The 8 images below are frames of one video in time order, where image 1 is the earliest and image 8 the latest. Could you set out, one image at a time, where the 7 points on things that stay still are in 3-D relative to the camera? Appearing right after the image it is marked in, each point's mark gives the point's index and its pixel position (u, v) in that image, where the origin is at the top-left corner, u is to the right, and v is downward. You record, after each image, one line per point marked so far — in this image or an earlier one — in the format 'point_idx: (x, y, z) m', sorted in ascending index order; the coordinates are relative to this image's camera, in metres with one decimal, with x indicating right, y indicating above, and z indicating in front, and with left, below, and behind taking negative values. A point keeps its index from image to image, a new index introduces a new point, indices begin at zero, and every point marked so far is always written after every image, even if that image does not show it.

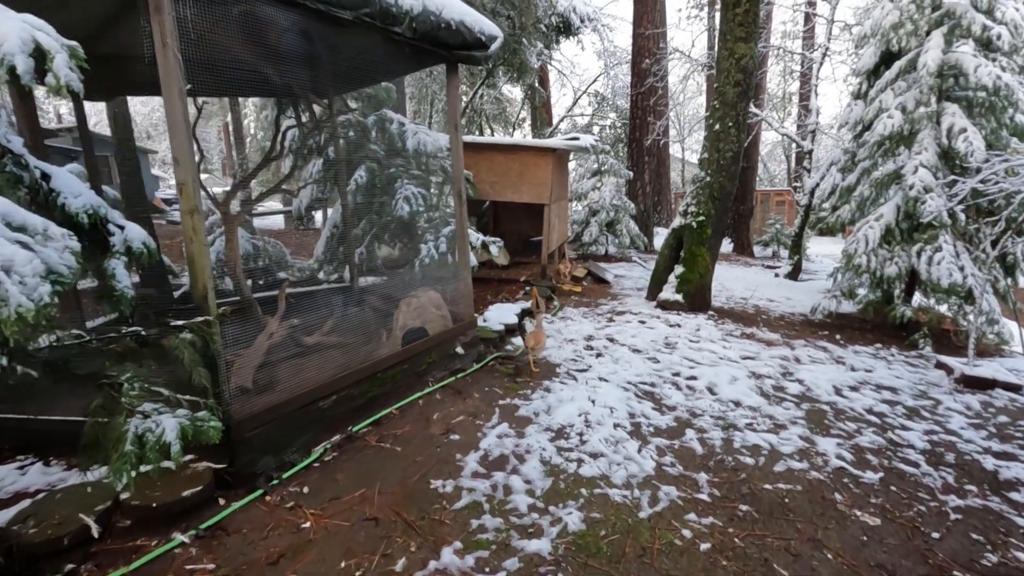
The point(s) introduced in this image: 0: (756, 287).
0: (+3.8, 0.0, +8.3) m
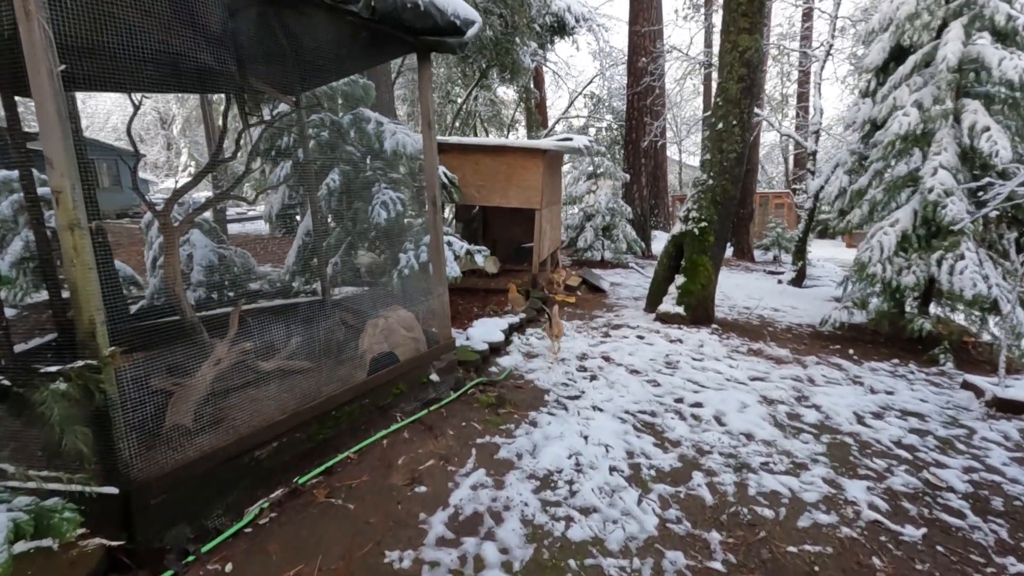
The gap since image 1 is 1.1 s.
0: (+3.7, -0.1, +7.9) m
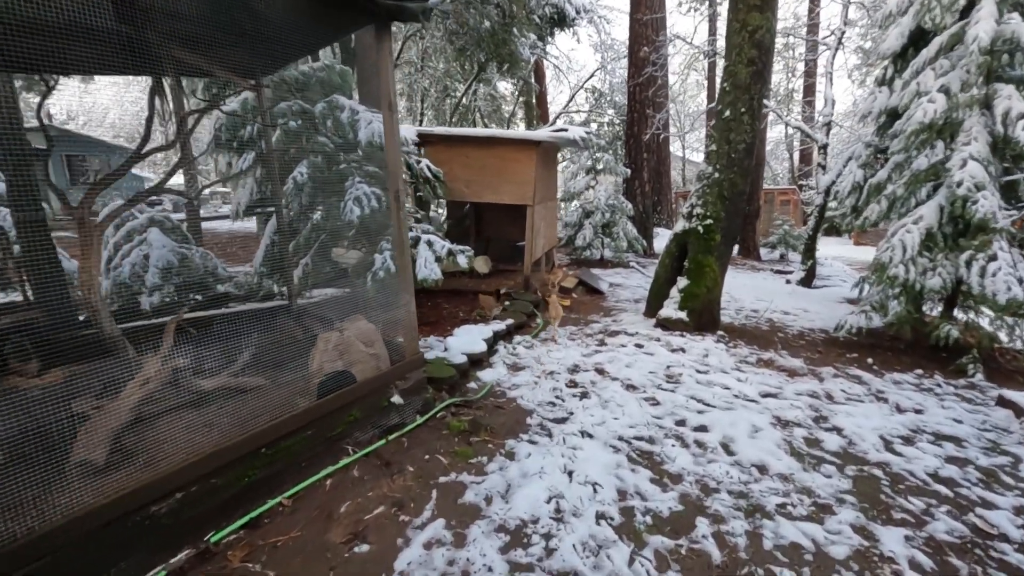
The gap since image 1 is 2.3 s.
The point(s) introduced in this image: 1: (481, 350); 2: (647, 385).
0: (+3.6, -0.1, +7.5) m
1: (-0.2, -0.4, +3.8) m
2: (+0.9, -0.7, +3.7) m
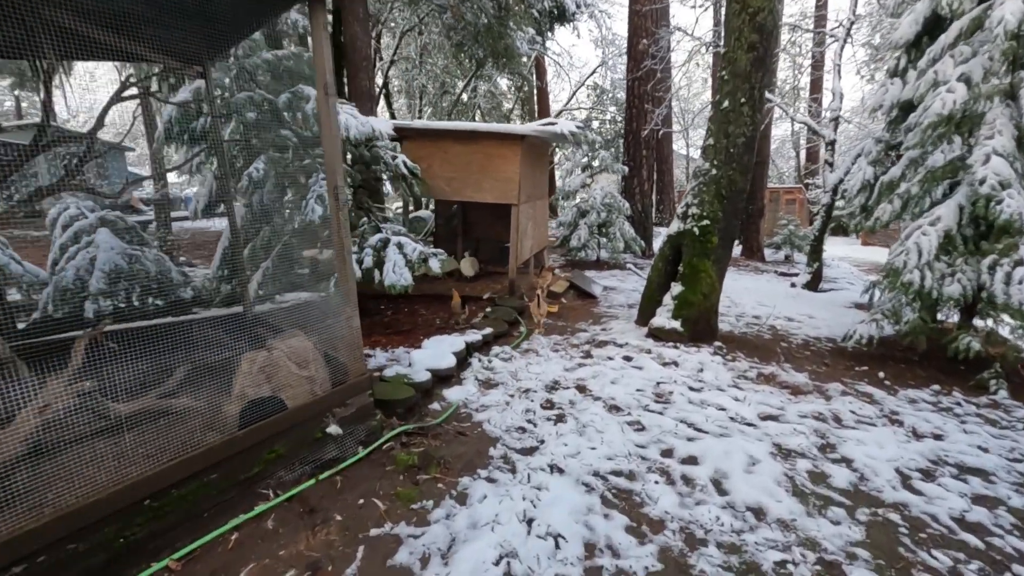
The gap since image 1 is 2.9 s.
0: (+3.4, -0.2, +7.1) m
1: (-0.4, -0.5, +3.5) m
2: (+0.7, -0.7, +3.3) m
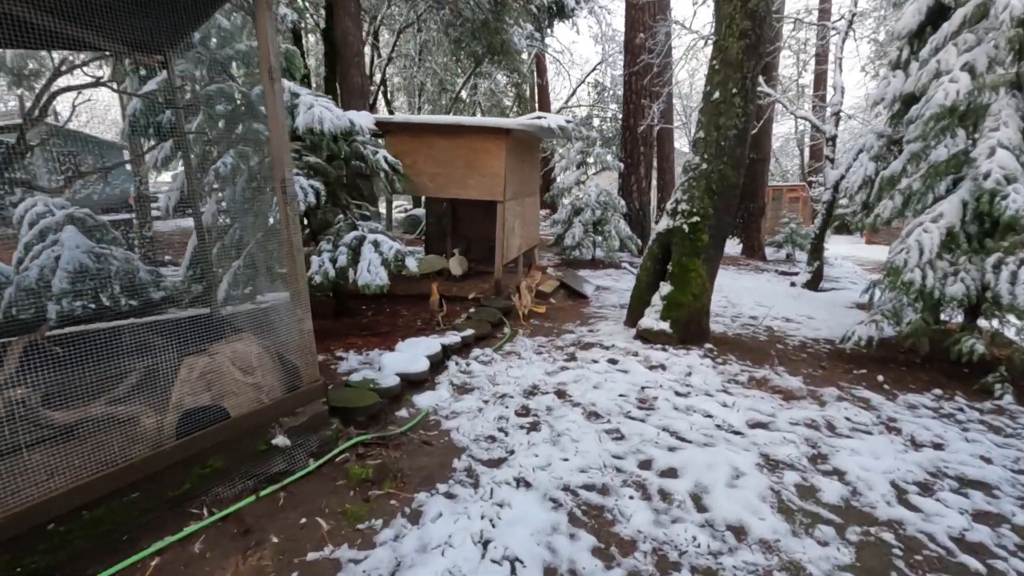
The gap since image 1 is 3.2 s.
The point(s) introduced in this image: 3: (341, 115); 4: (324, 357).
0: (+3.3, -0.2, +6.8) m
1: (-0.6, -0.5, +3.3) m
2: (+0.6, -0.7, +3.2) m
3: (-1.4, +1.4, +4.3) m
4: (-1.3, -0.5, +3.8) m
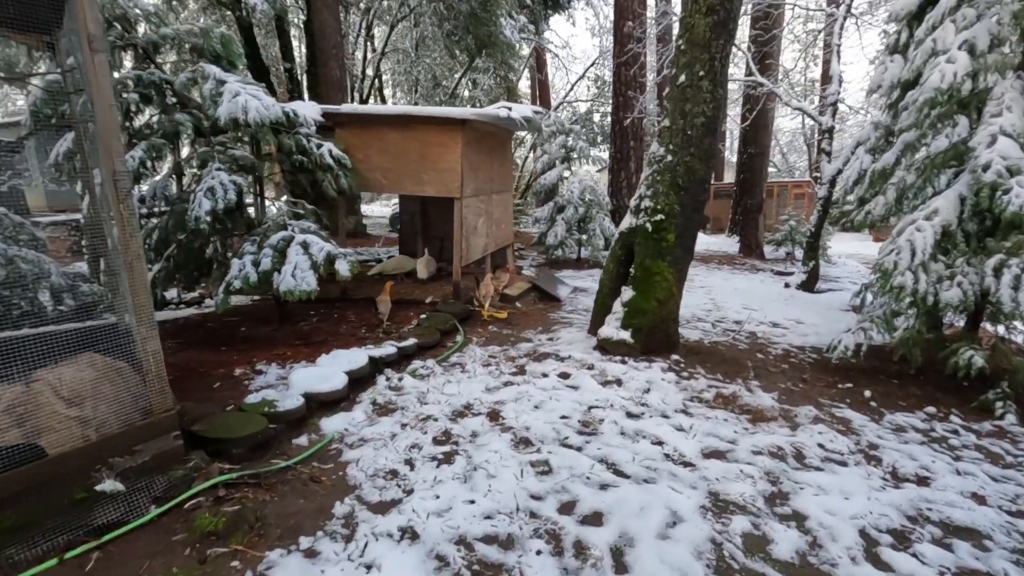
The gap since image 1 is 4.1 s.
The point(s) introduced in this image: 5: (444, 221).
0: (+2.9, -0.2, +6.4) m
1: (-1.0, -0.5, +2.9) m
2: (+0.2, -0.8, +2.8) m
3: (-1.8, +1.3, +3.9) m
4: (-1.7, -0.5, +3.4) m
5: (-0.9, +0.9, +6.9) m
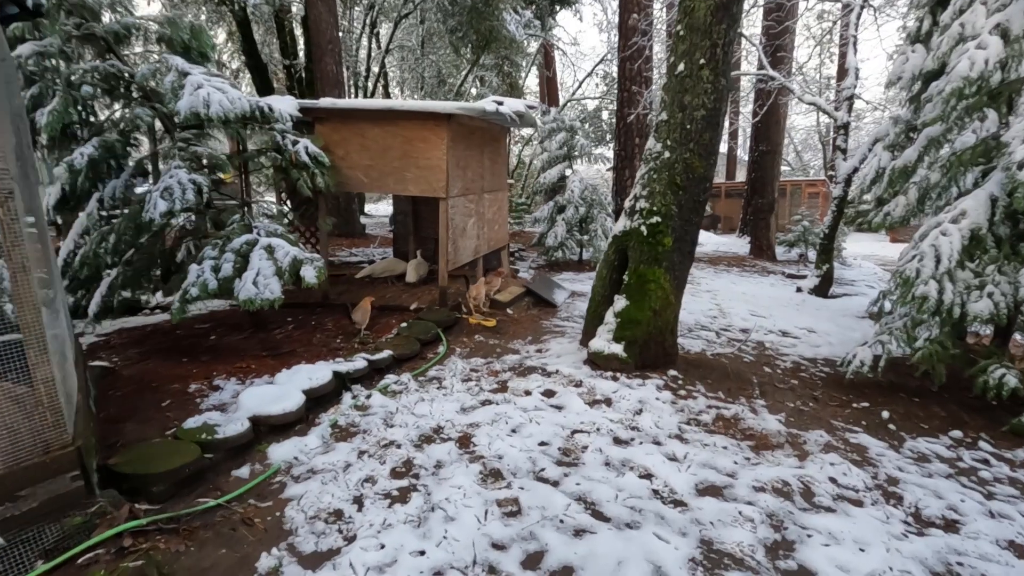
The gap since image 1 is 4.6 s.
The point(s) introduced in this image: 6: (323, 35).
0: (+2.9, -0.3, +6.0) m
1: (-1.1, -0.6, +2.6) m
2: (0.0, -0.8, +2.4) m
3: (-1.9, +1.3, +3.7) m
4: (-1.9, -0.6, +3.2) m
5: (-0.9, +0.8, +6.6) m
6: (-3.2, +4.3, +9.2) m
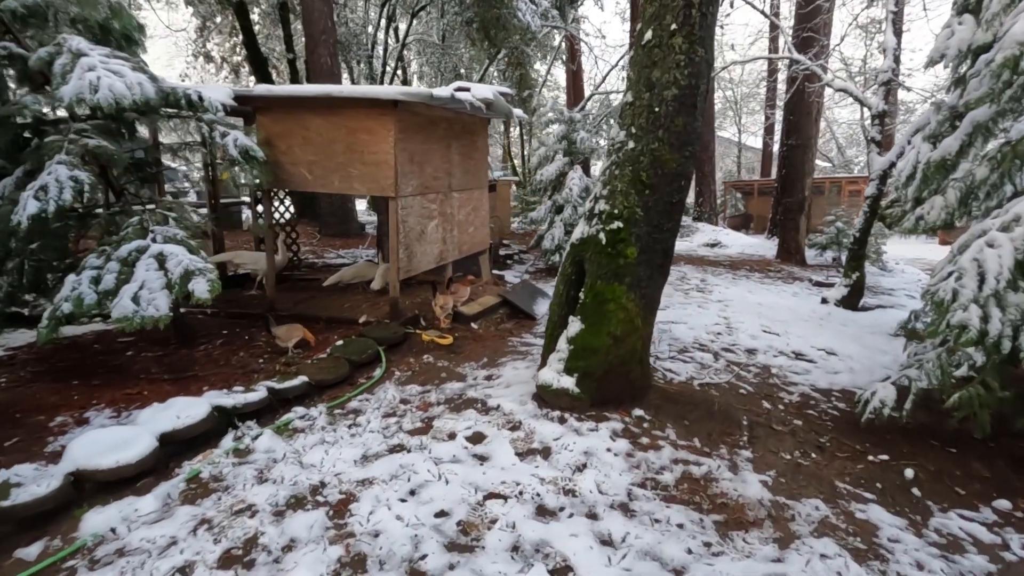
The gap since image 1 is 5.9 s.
0: (+2.6, -0.4, +5.3) m
1: (-1.5, -0.7, +2.1) m
2: (-0.4, -0.9, +1.9) m
3: (-2.2, +1.2, +3.2) m
4: (-2.3, -0.7, +2.7) m
5: (-1.1, +0.7, +6.0) m
6: (-3.2, +4.3, +8.7) m
